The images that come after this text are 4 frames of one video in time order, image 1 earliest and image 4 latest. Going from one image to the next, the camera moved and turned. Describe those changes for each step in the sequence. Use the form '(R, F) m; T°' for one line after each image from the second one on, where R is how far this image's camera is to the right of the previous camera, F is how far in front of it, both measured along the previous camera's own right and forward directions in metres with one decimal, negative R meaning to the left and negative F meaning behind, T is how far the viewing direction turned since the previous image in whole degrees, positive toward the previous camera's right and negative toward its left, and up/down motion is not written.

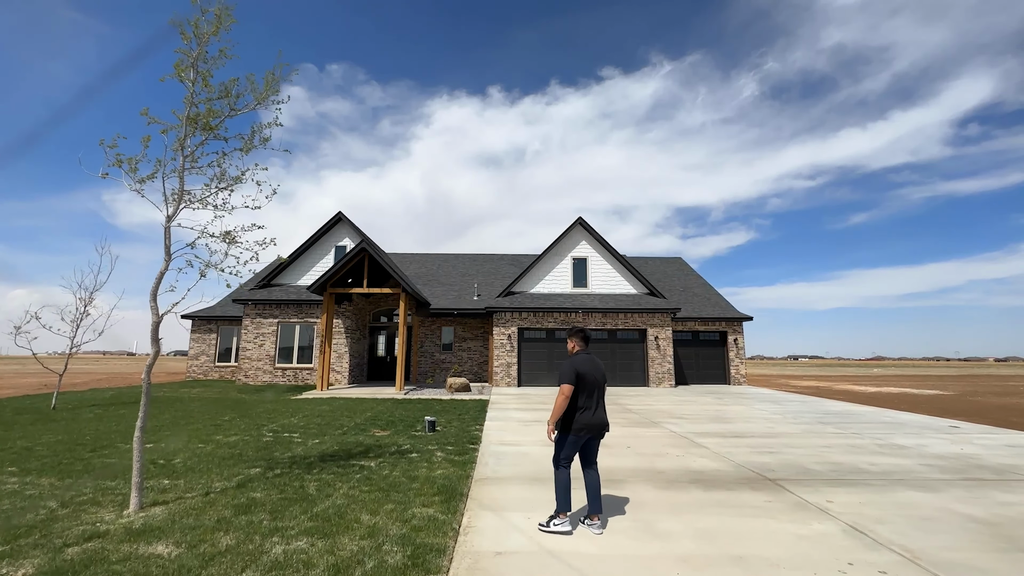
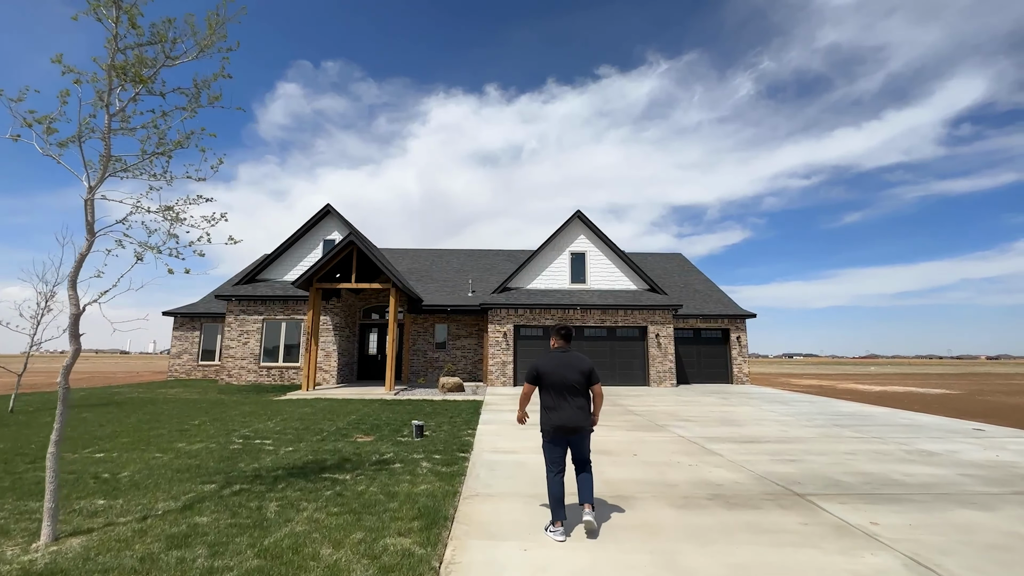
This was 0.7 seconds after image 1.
(0.0, +0.8) m; 0°
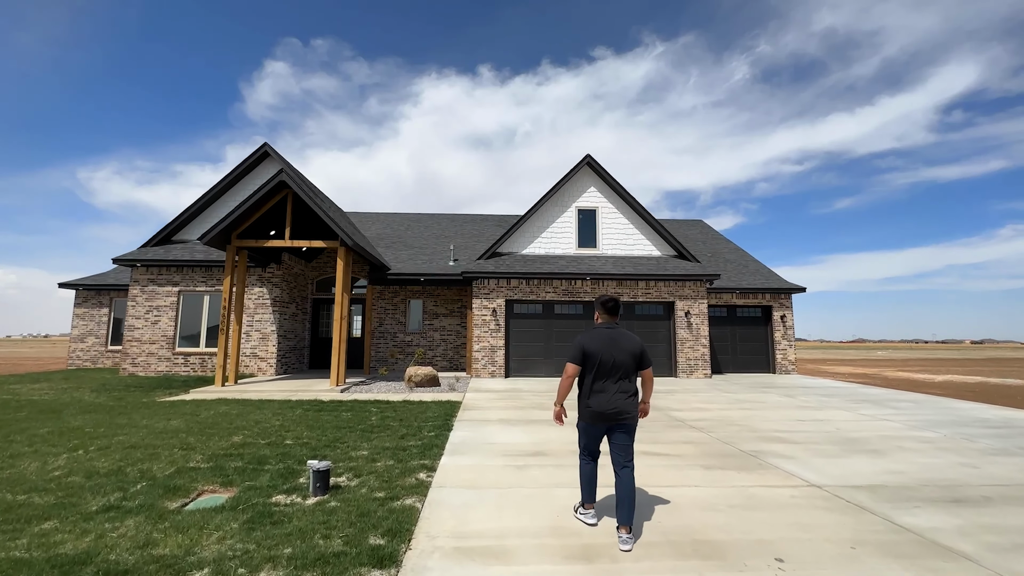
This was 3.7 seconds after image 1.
(+0.1, +4.2) m; +1°
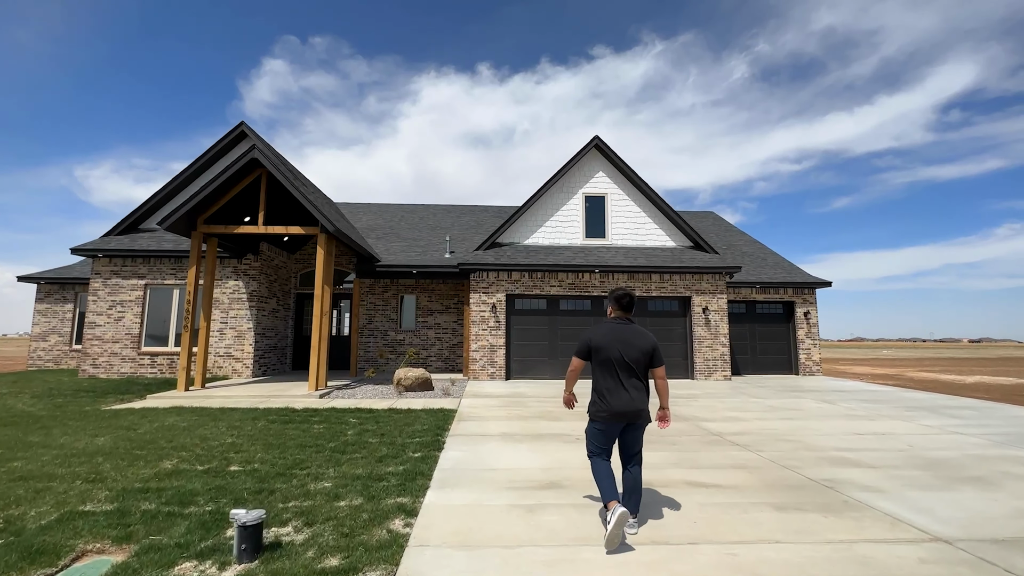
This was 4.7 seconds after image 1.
(-0.1, +1.3) m; 0°
